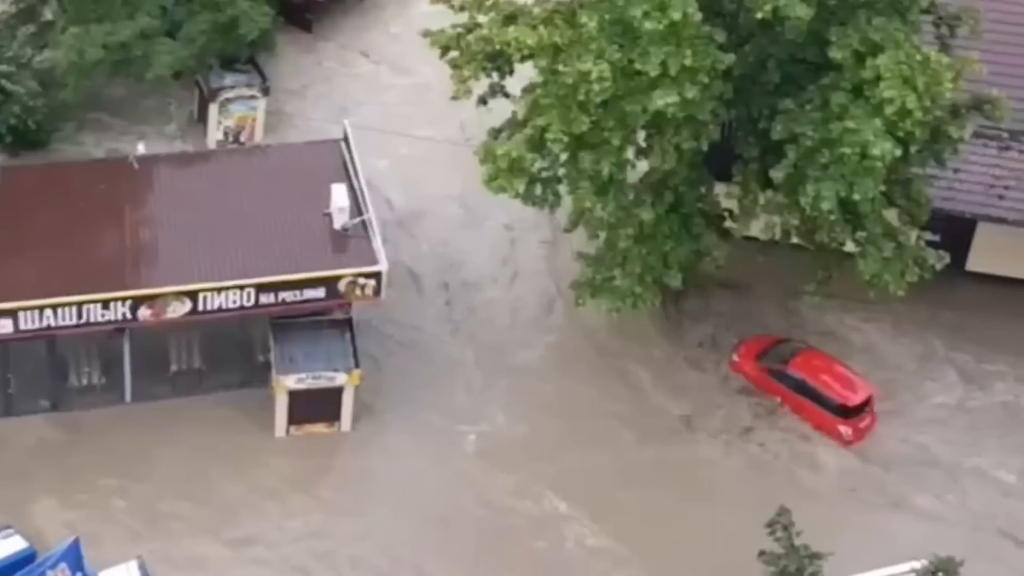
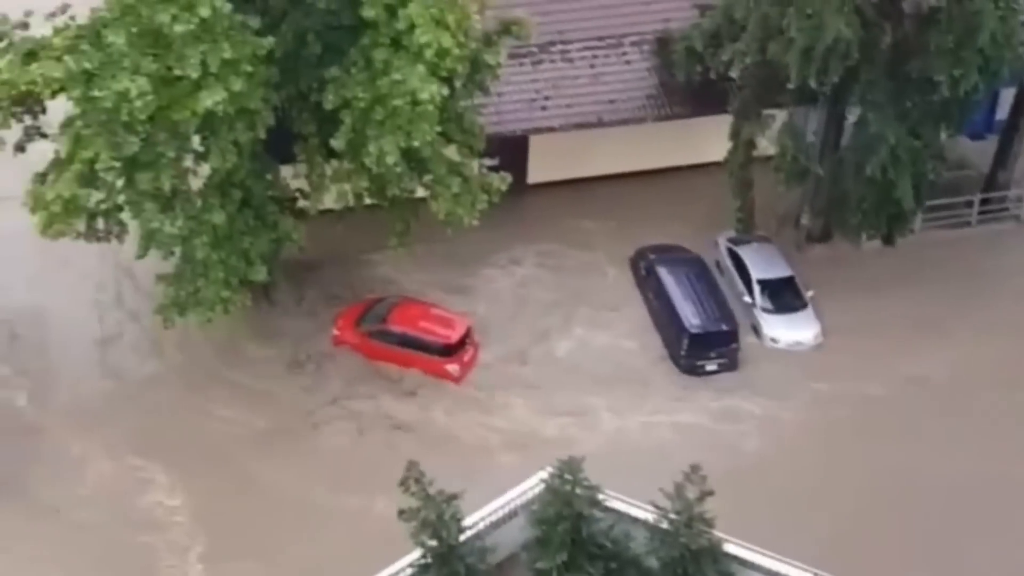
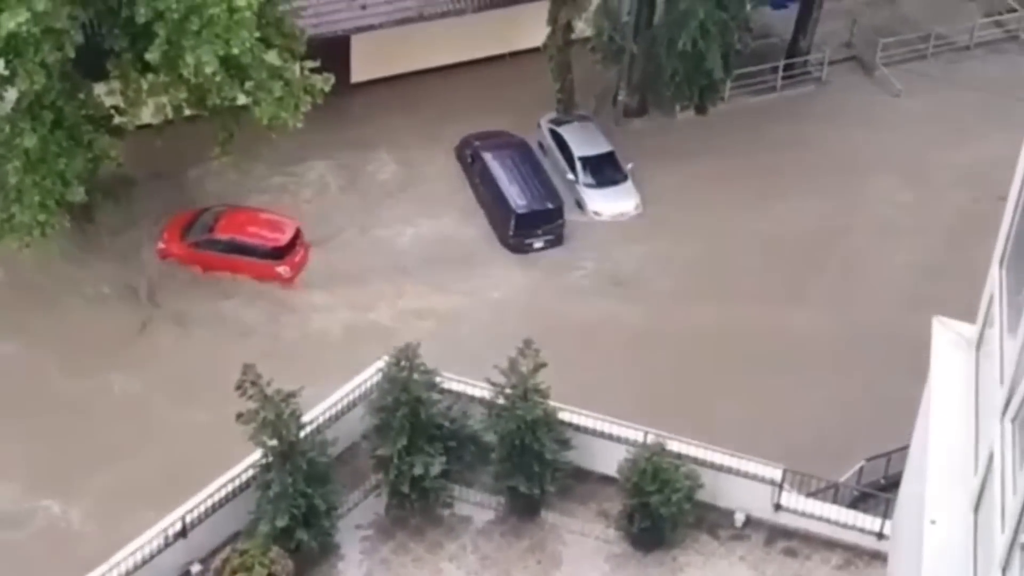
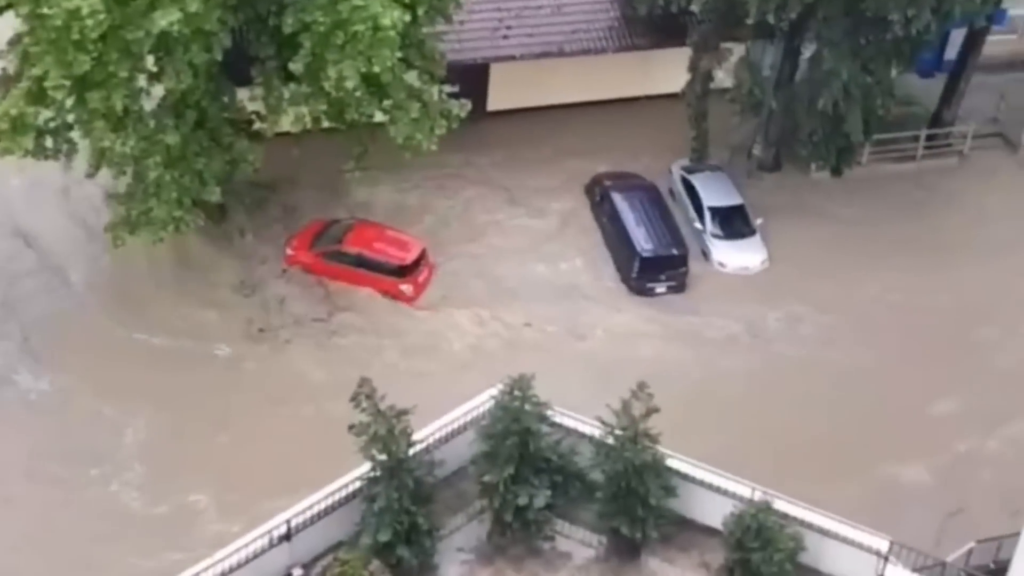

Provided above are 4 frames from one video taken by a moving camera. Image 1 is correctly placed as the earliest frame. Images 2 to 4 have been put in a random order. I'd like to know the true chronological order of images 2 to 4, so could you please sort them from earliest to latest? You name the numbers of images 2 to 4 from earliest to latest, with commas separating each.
4, 3, 2
